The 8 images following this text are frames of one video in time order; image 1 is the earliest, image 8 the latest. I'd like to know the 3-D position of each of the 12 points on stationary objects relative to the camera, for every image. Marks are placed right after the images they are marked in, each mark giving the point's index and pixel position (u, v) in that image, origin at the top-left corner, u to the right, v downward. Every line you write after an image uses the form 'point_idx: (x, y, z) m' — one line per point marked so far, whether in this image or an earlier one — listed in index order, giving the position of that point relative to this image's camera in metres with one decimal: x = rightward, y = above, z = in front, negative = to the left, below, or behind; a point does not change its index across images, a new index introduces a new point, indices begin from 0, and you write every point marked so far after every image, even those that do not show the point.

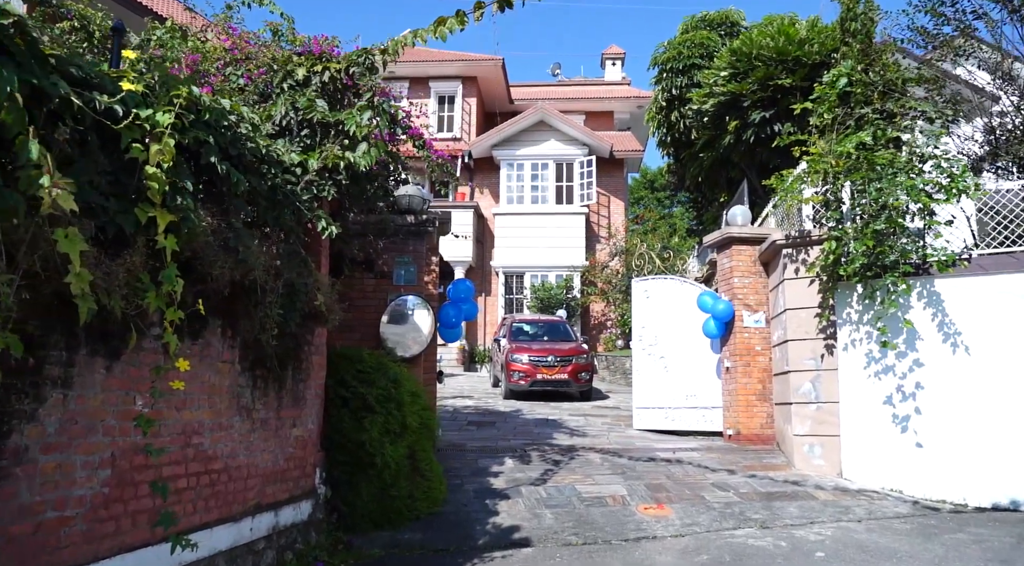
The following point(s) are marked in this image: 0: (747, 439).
0: (+3.2, -2.1, +9.5) m
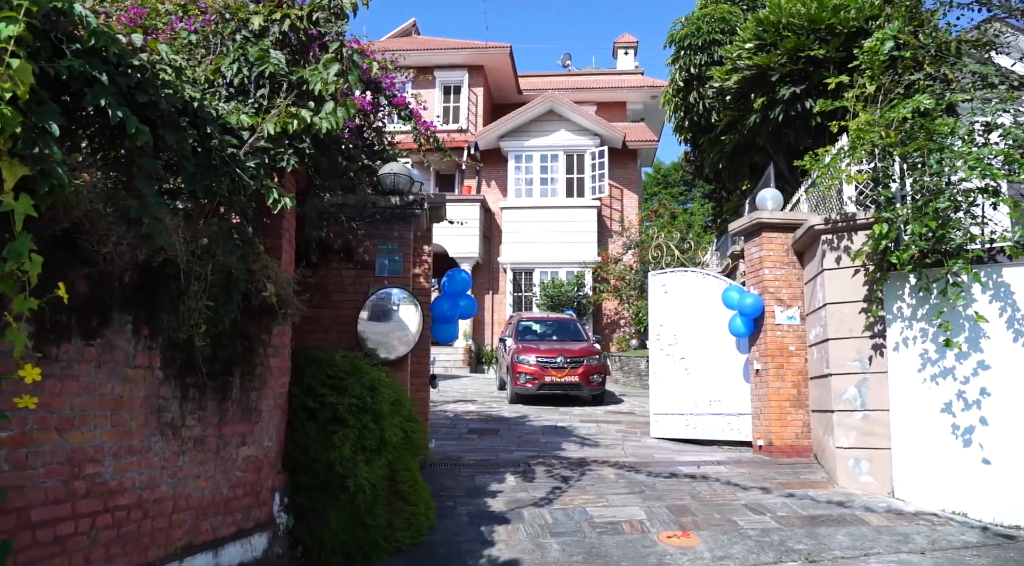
0: (+3.2, -2.0, +8.4) m
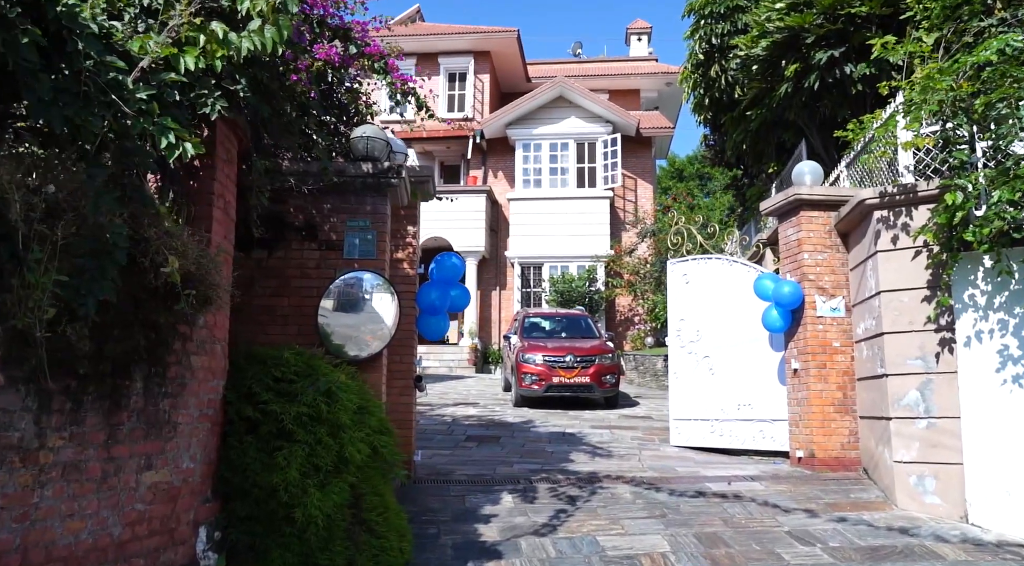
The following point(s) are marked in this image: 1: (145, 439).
0: (+3.2, -1.9, +7.2) m
1: (-1.8, -0.8, +3.5) m
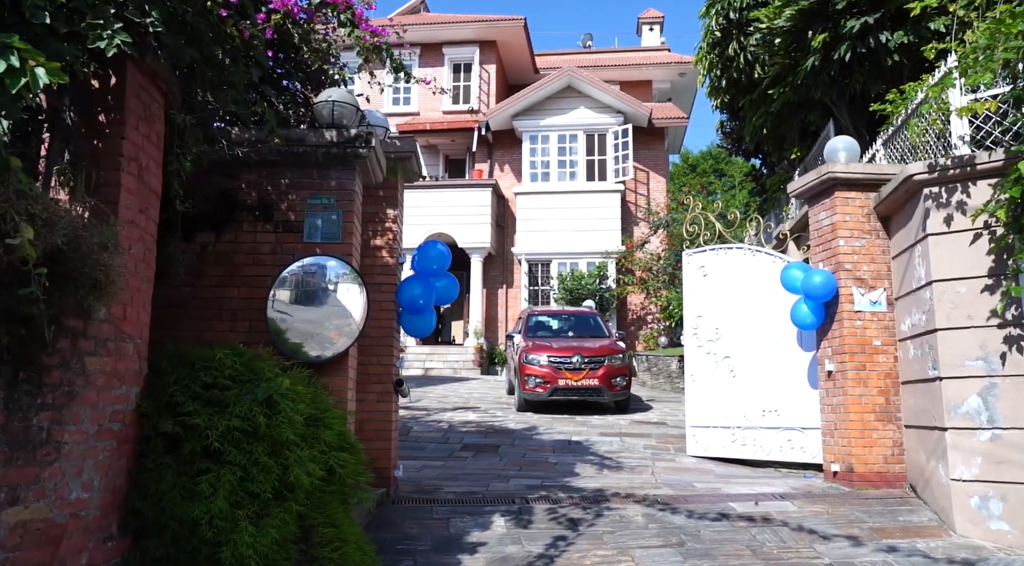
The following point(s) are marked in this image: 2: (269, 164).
0: (+3.2, -1.8, +6.3) m
1: (-2.0, -0.7, +2.7) m
2: (-1.7, +0.8, +4.8) m
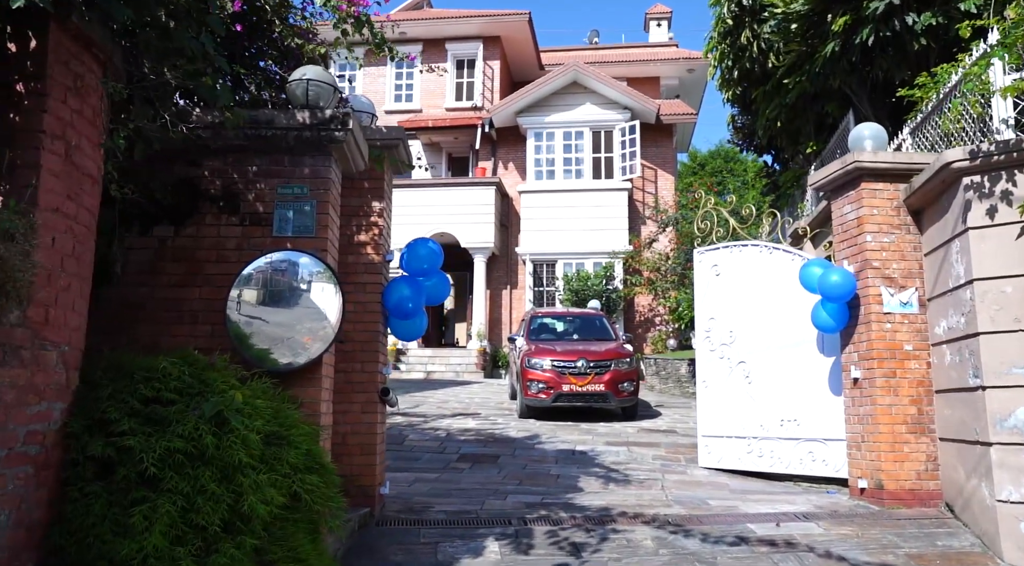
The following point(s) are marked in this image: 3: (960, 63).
0: (+3.1, -1.8, +5.8) m
1: (-2.0, -0.7, +2.2) m
2: (-1.7, +0.8, +4.3) m
3: (+3.9, +1.9, +6.1) m
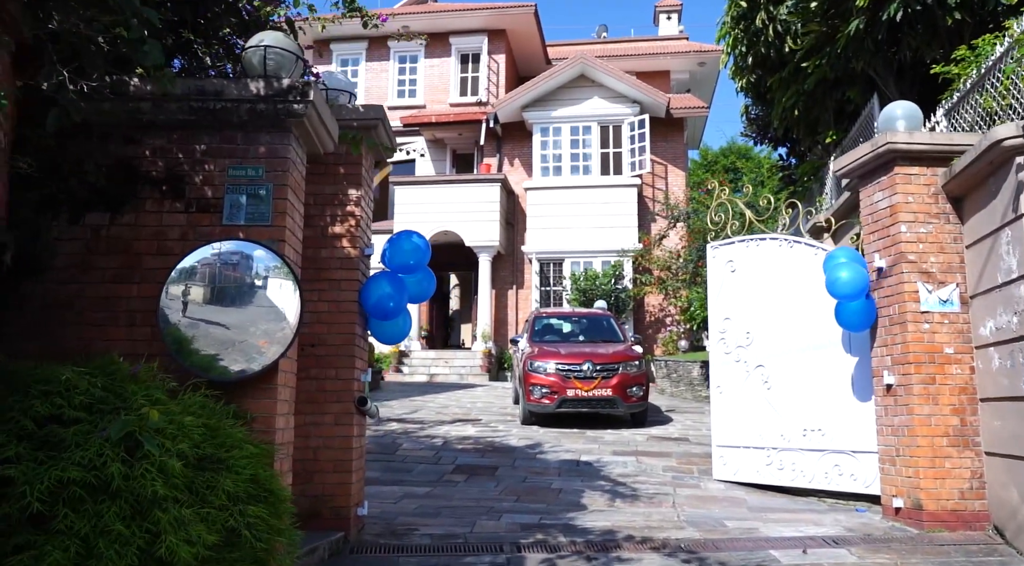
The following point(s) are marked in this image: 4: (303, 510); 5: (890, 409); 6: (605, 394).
0: (+3.1, -1.7, +5.2) m
1: (-2.1, -0.7, +1.7) m
2: (-1.8, +0.8, +3.8) m
3: (+3.8, +1.9, +5.4) m
4: (-1.4, -1.5, +4.7) m
5: (+3.0, -1.0, +5.6) m
6: (+1.3, -1.5, +9.8) m
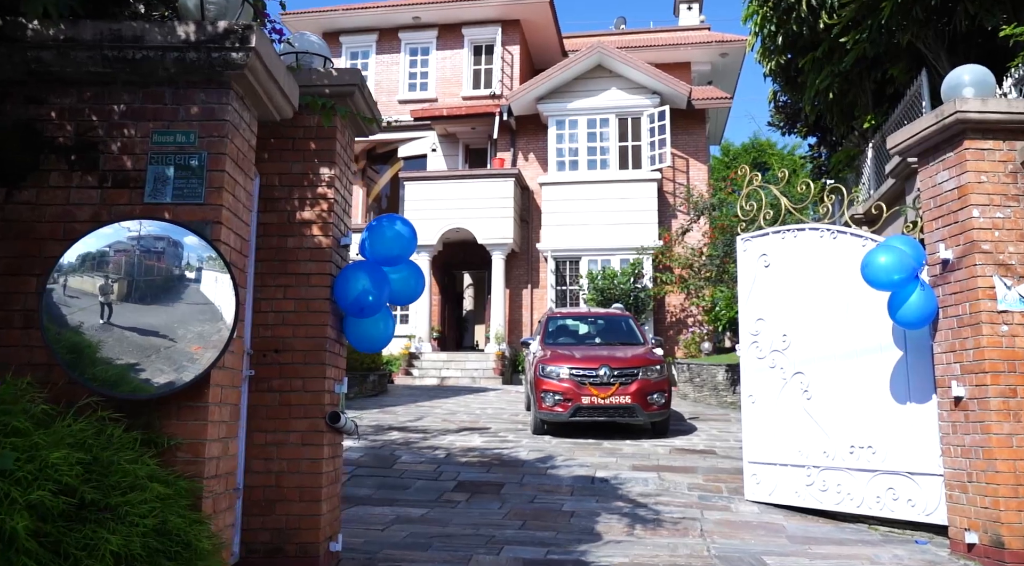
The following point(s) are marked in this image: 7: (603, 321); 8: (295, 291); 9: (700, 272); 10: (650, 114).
0: (+3.1, -1.7, +4.3) m
1: (-2.2, -0.6, +1.0) m
2: (-1.8, +0.9, +3.1) m
3: (+3.8, +2.0, +4.6) m
4: (-1.4, -1.5, +3.9) m
5: (+3.0, -1.0, +4.8) m
6: (+1.4, -1.5, +9.0) m
7: (+1.4, -0.6, +10.9) m
8: (-1.3, 0.0, +4.1) m
9: (+4.6, +0.3, +17.2) m
10: (+3.7, +4.5, +18.7) m
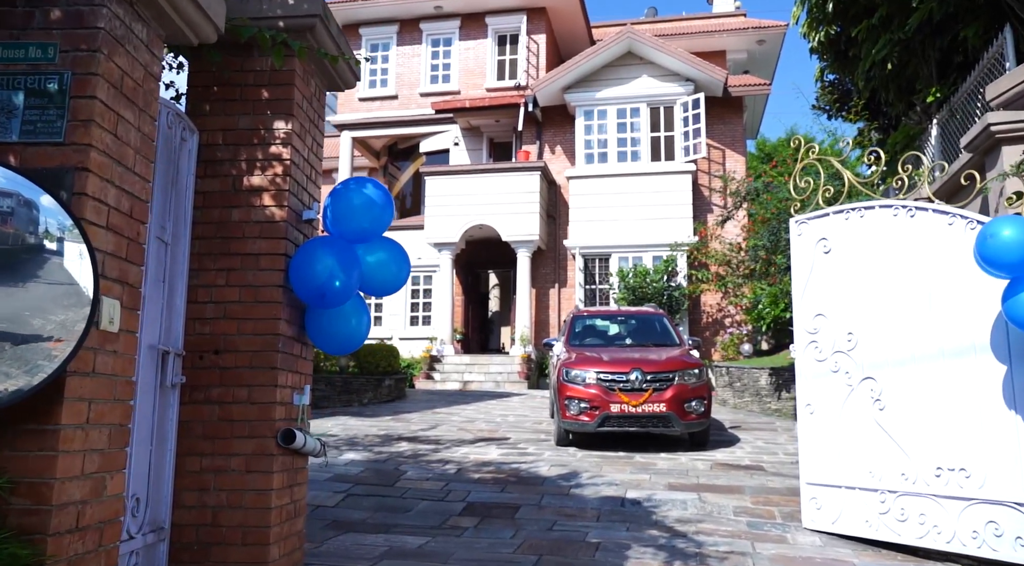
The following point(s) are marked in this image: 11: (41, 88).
0: (+3.1, -1.6, +3.3) m
1: (-2.3, -0.5, +0.2) m
2: (-1.9, +1.0, +2.2) m
3: (+3.8, +2.1, +3.5) m
4: (-1.4, -1.4, +3.1) m
5: (+3.1, -0.9, +3.7) m
6: (+1.6, -1.4, +8.0) m
7: (+1.7, -0.5, +9.9) m
8: (-1.3, 0.0, +3.3) m
9: (+5.2, +0.3, +16.0) m
10: (+4.3, +4.5, +17.6) m
11: (-1.4, +0.6, +2.1) m
